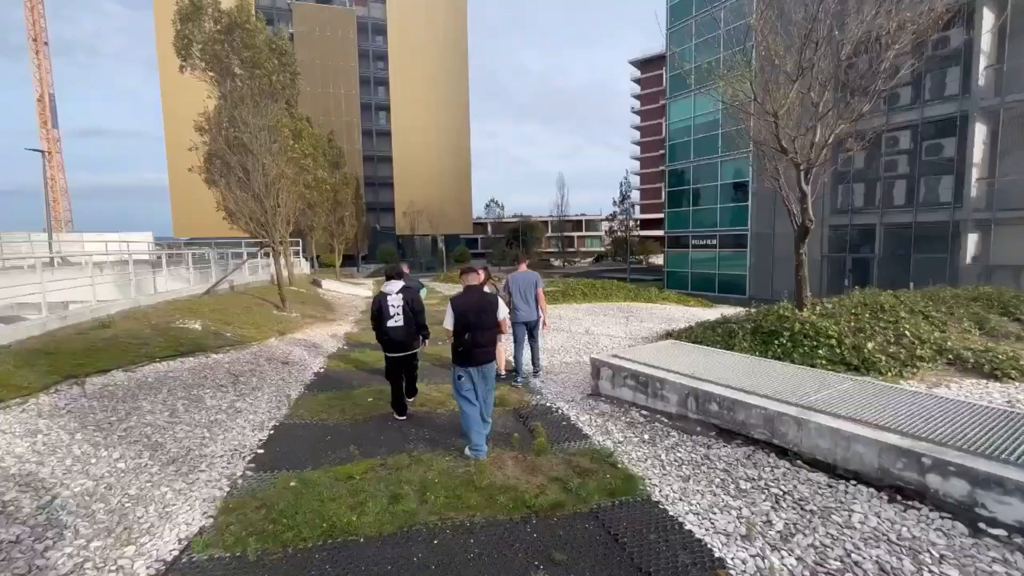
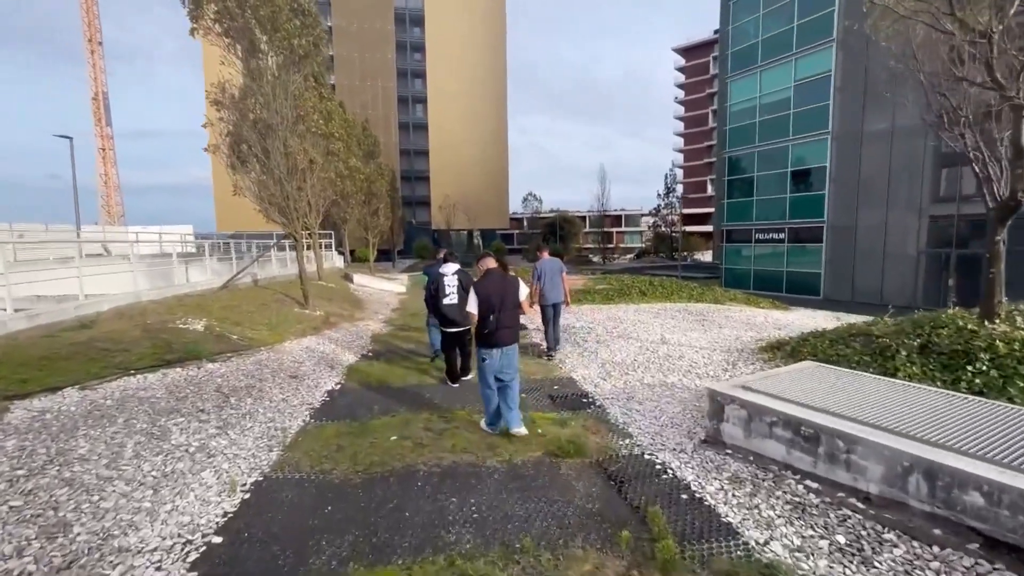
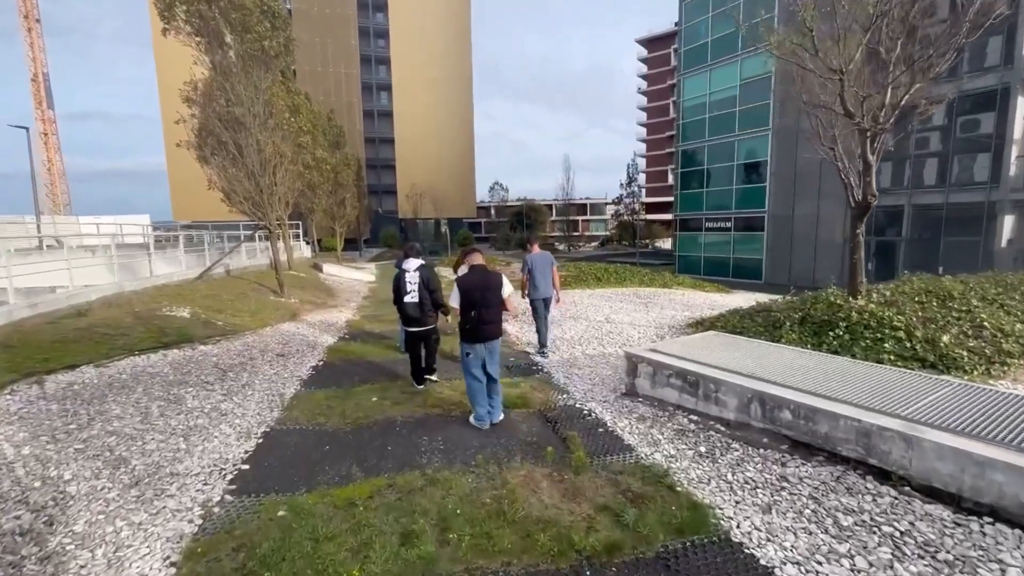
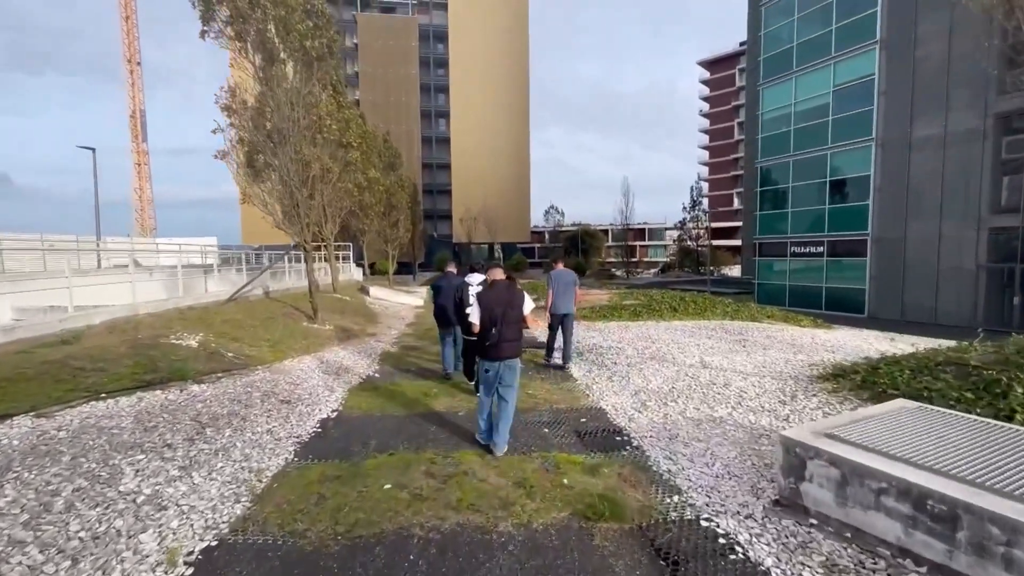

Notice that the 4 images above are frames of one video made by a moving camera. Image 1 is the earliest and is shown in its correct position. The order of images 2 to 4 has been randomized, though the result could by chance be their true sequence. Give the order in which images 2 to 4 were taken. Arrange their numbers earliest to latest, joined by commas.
3, 2, 4
